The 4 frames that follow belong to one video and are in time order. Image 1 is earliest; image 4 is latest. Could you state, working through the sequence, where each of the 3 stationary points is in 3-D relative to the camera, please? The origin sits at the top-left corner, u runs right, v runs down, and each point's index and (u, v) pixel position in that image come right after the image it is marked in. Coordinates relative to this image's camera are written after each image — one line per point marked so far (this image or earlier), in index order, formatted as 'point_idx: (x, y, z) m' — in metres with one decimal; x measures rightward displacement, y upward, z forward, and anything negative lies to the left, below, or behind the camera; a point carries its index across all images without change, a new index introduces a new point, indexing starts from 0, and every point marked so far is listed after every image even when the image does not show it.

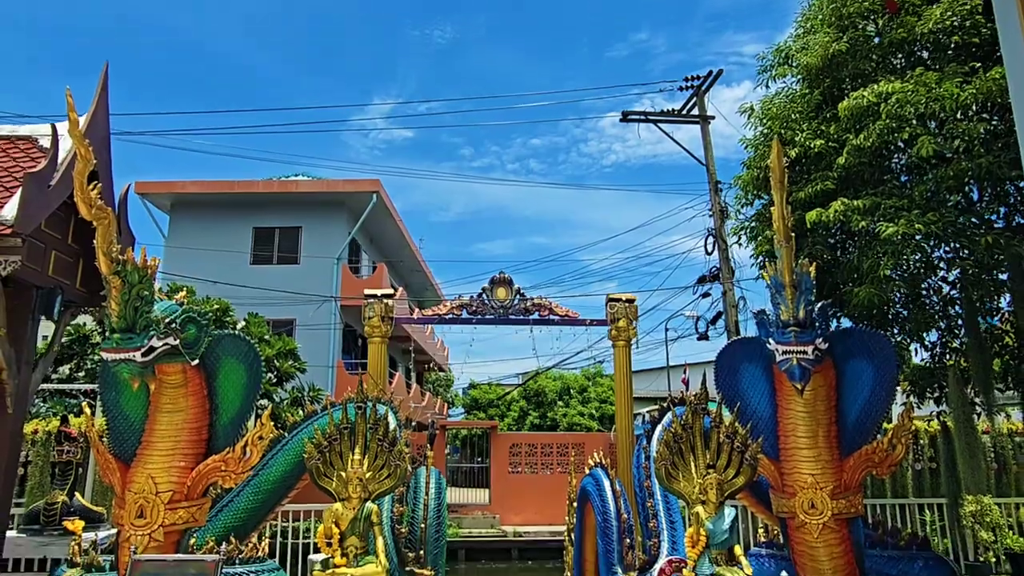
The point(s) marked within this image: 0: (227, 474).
0: (-2.0, -1.3, +5.2) m
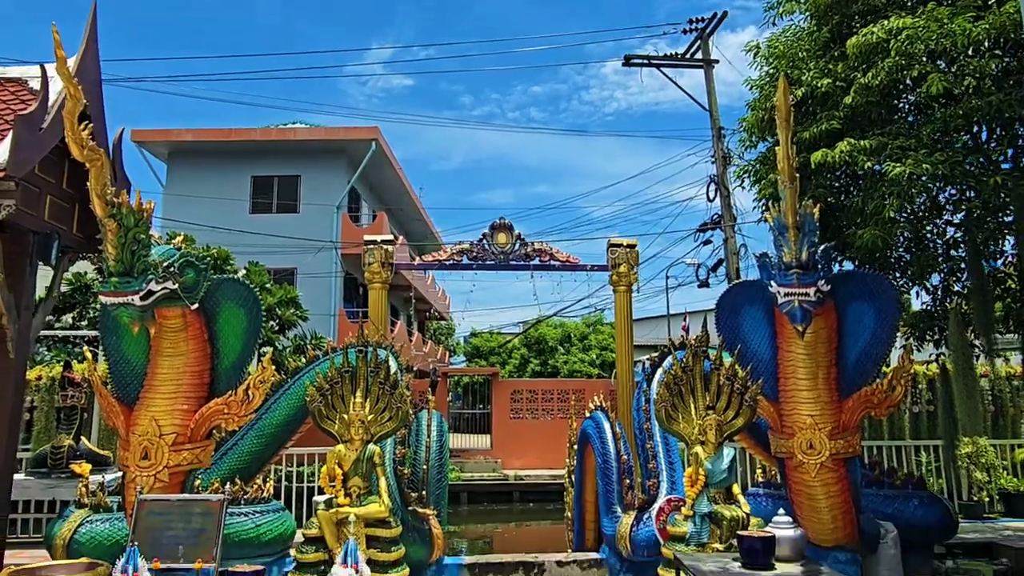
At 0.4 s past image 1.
0: (-2.0, -0.9, +5.2) m
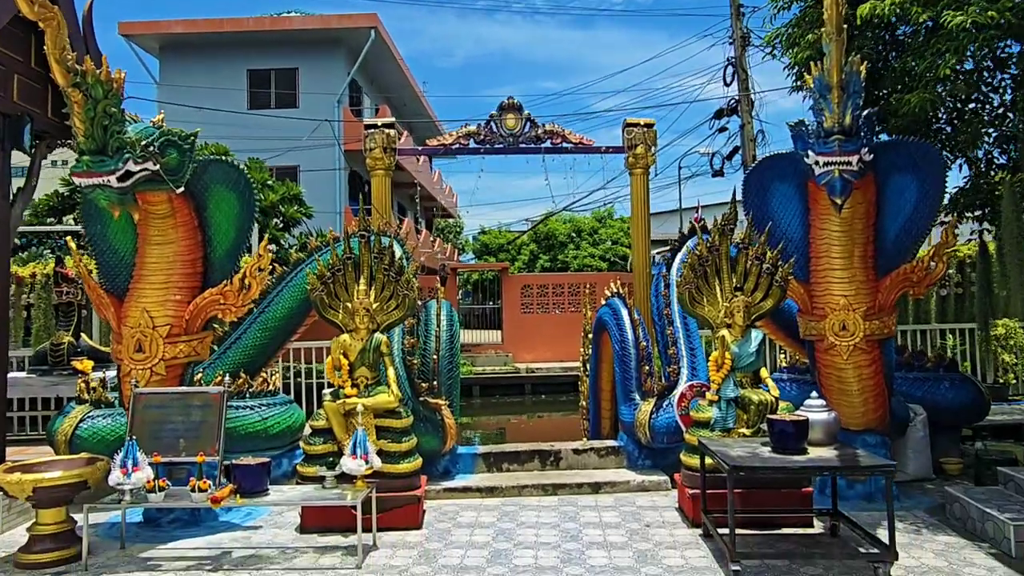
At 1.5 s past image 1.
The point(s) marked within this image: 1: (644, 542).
0: (-1.9, -0.1, +4.9) m
1: (+0.8, -1.5, +4.4) m
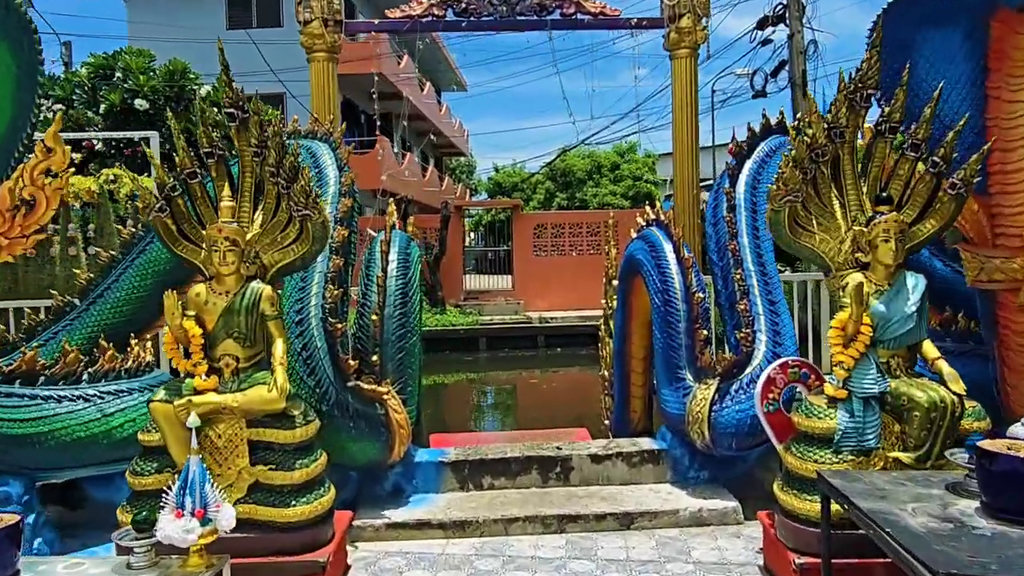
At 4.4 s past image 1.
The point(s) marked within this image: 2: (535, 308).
0: (-2.0, +0.2, +2.9) m
1: (+0.7, -1.2, +2.4) m
2: (+0.6, -0.5, +17.5) m
